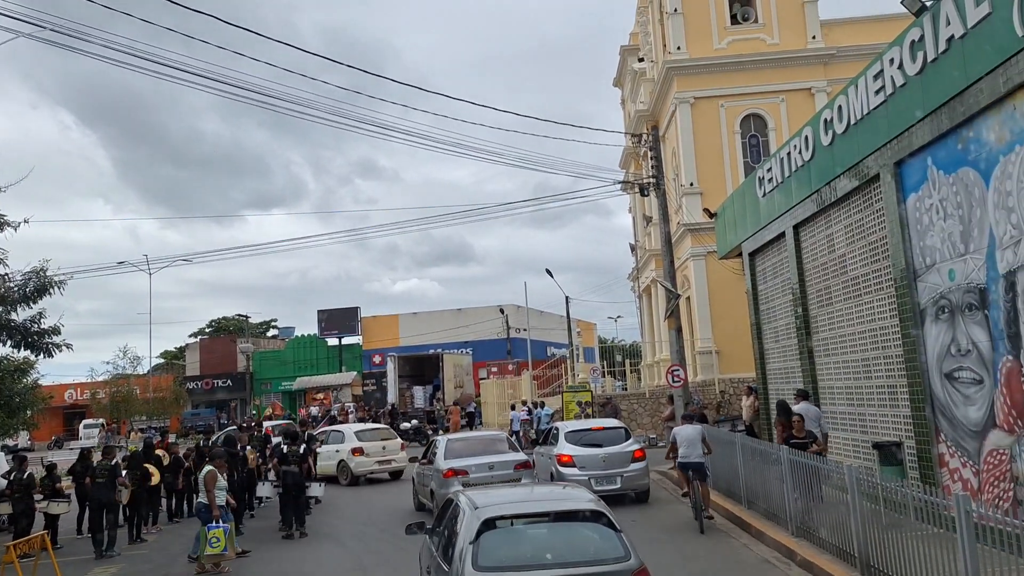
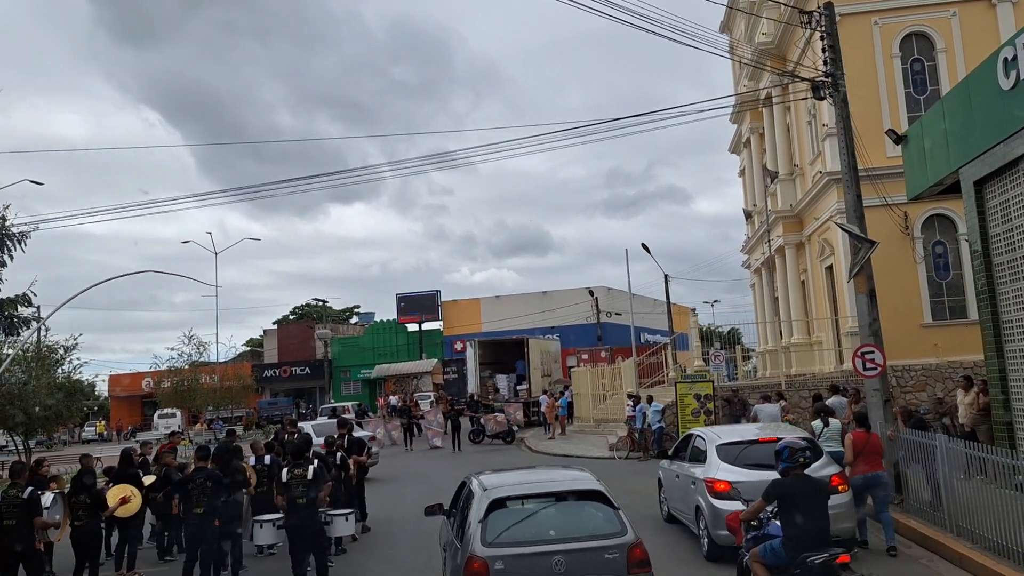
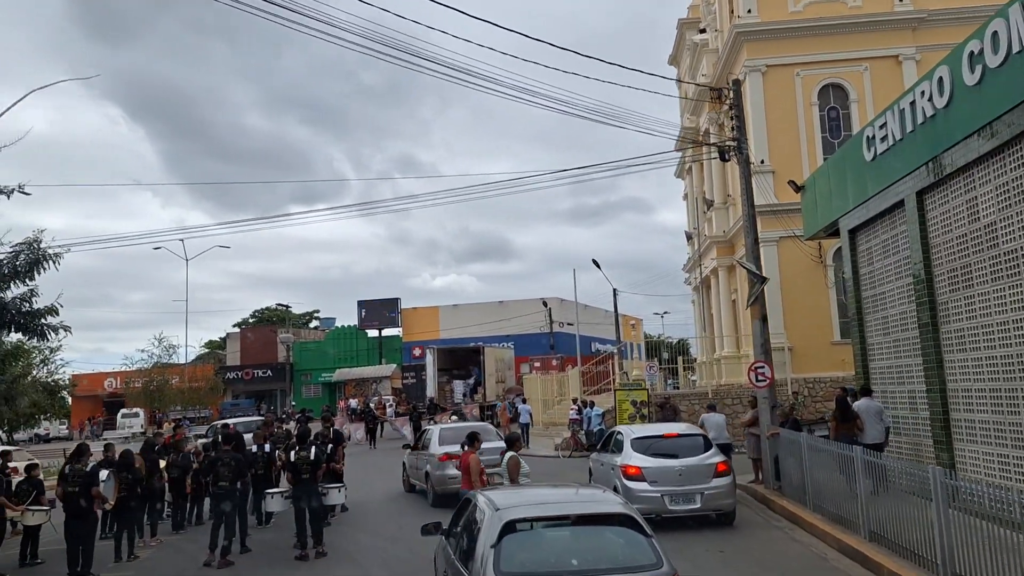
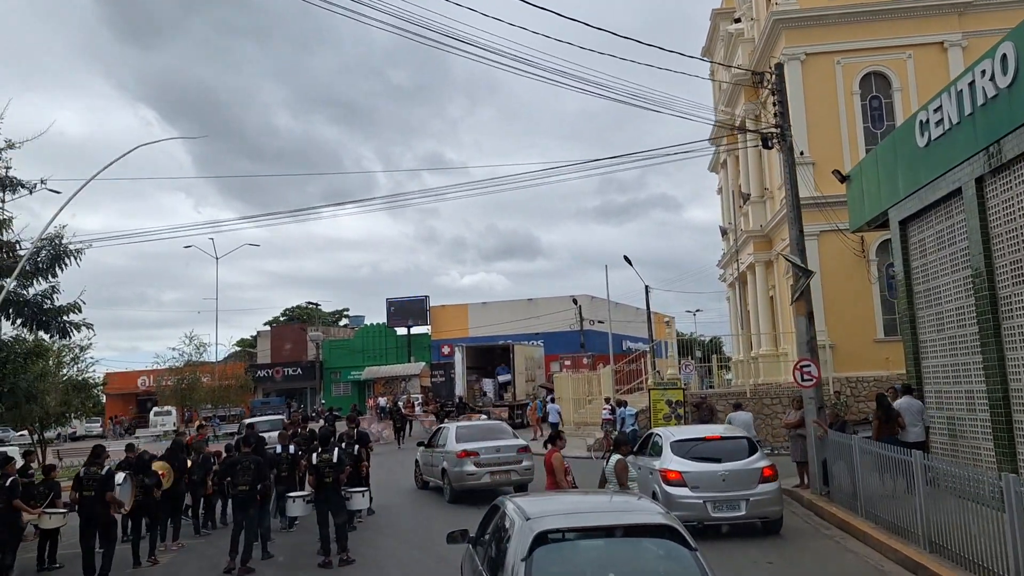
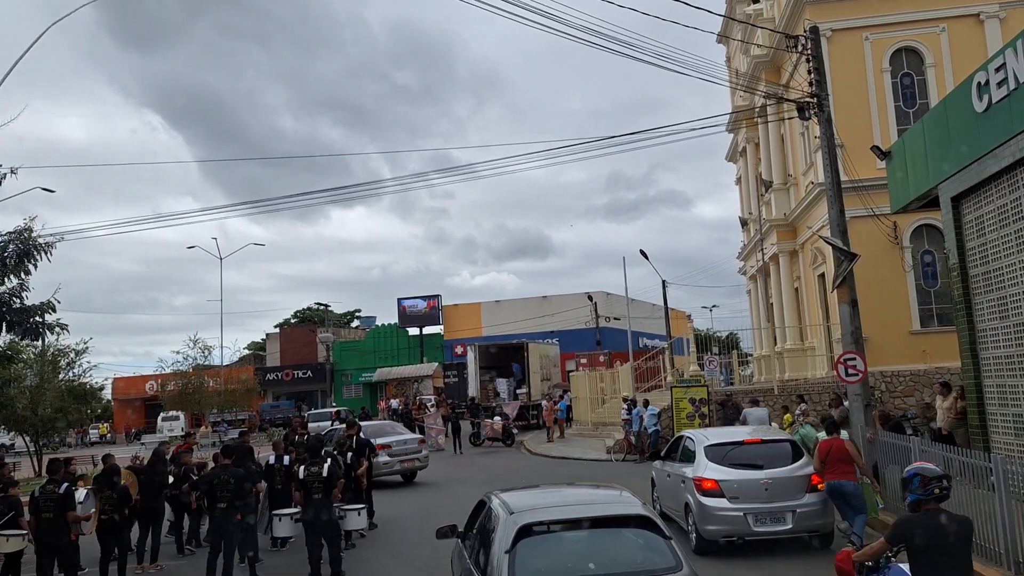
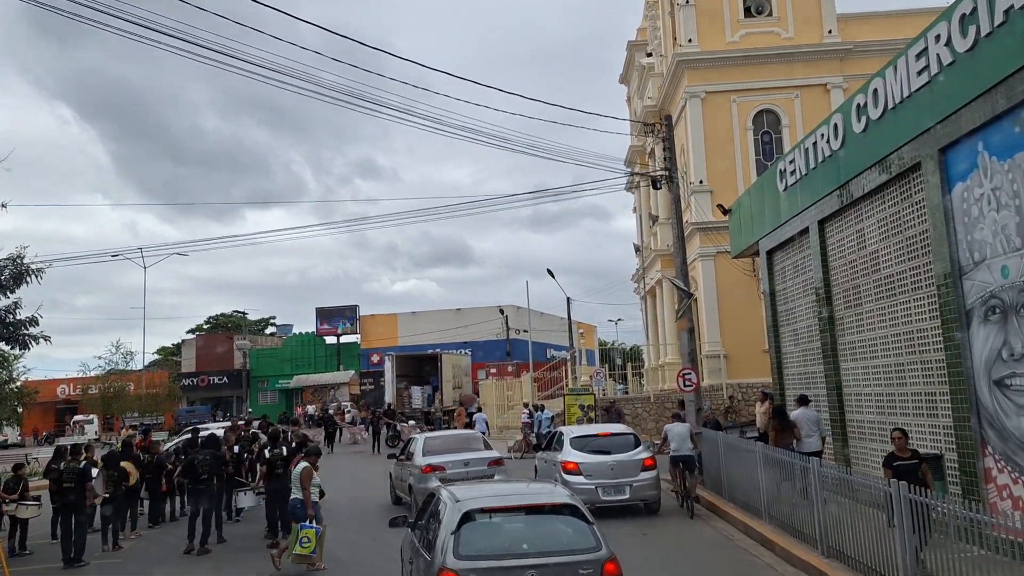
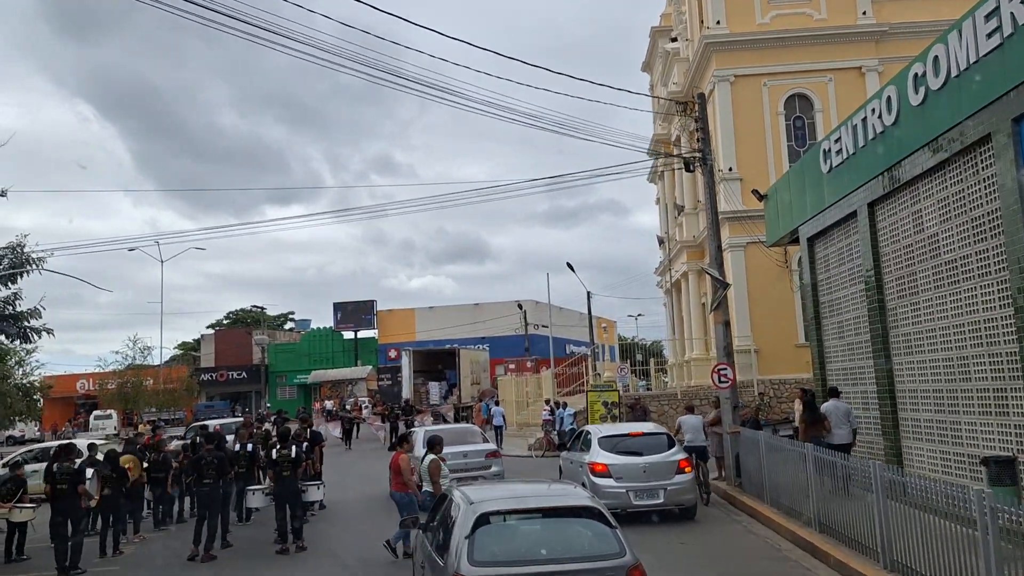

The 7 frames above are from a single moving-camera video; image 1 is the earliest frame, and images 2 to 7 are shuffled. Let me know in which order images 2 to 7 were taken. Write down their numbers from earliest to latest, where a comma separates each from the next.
6, 7, 3, 4, 5, 2
